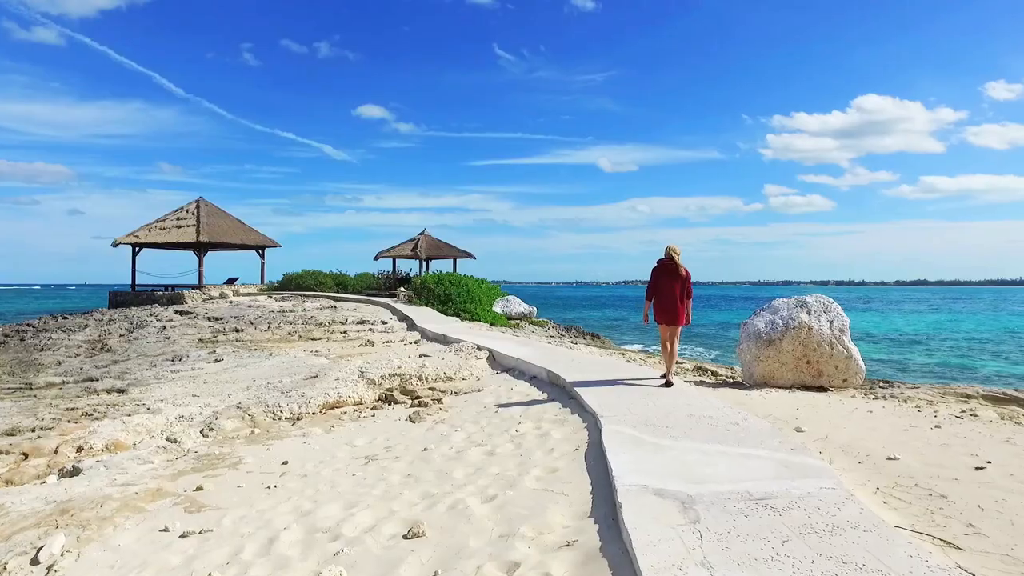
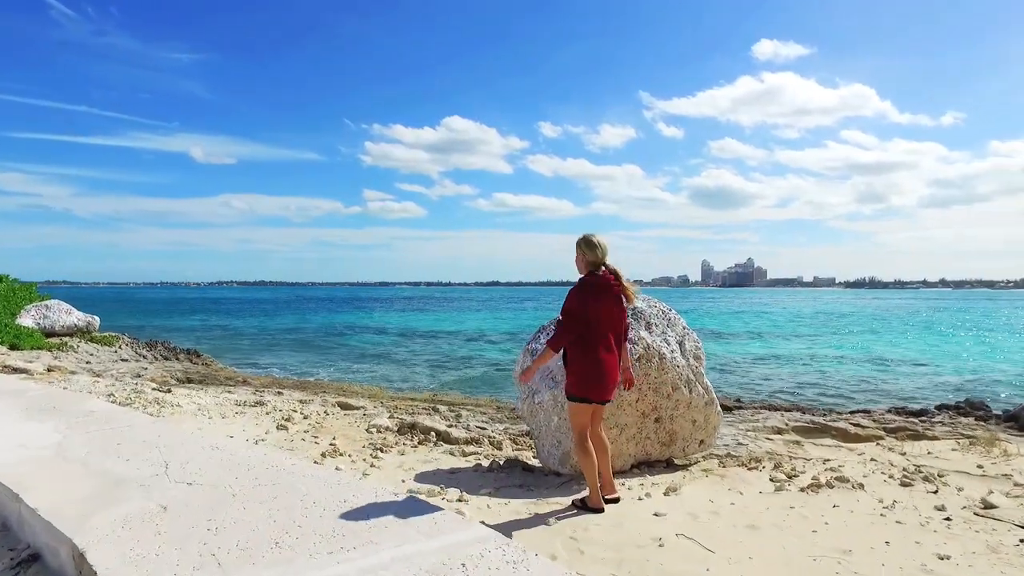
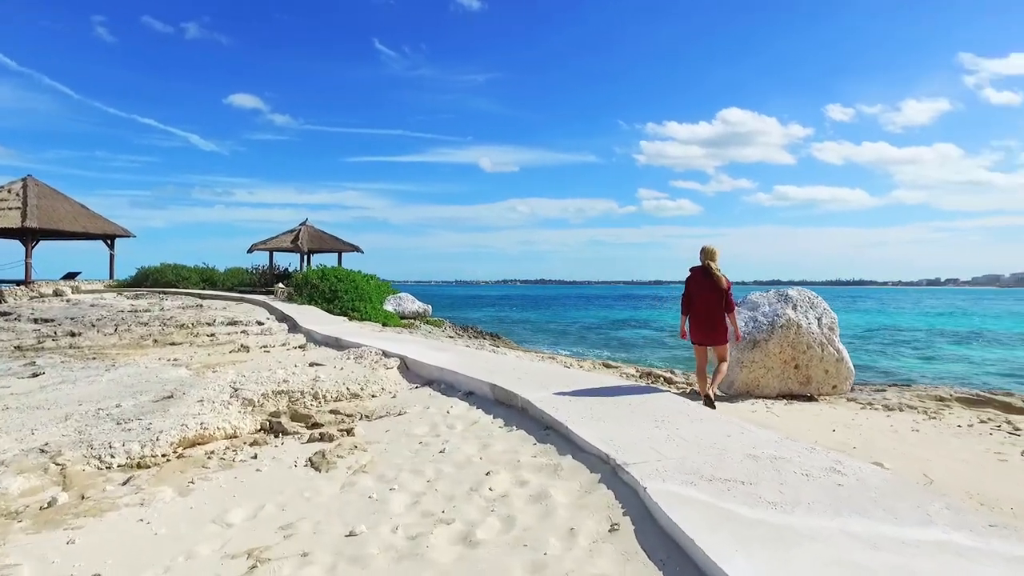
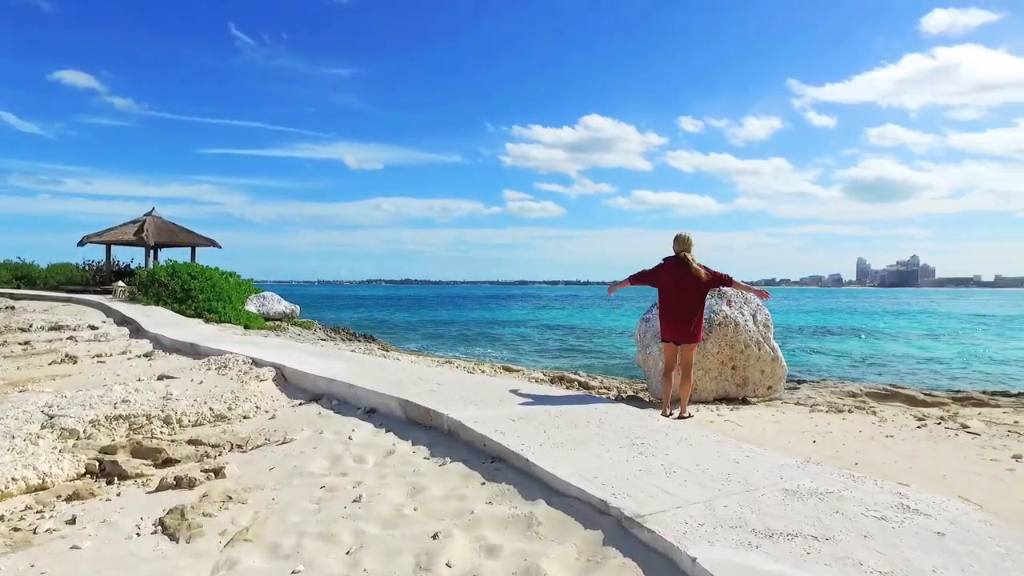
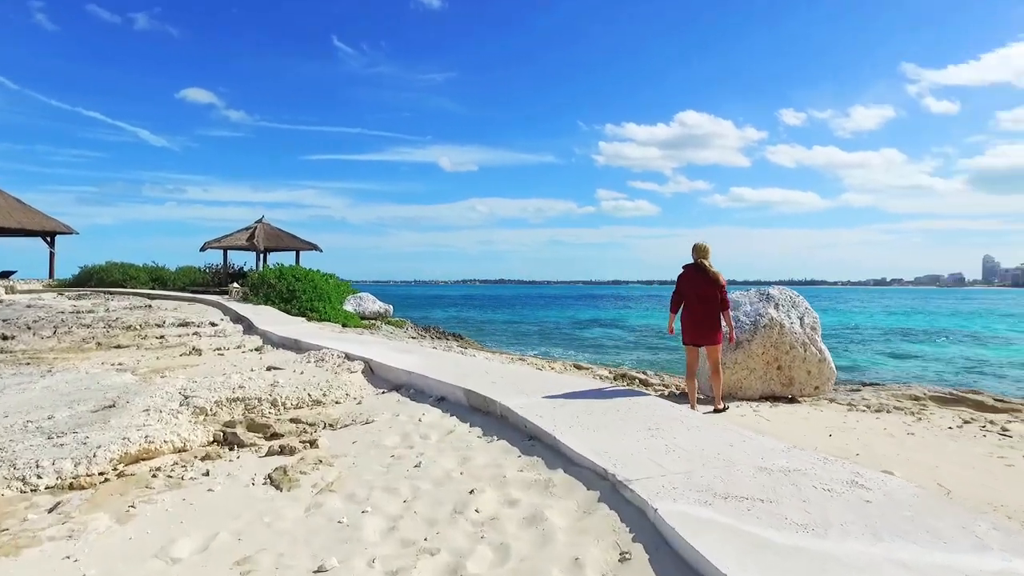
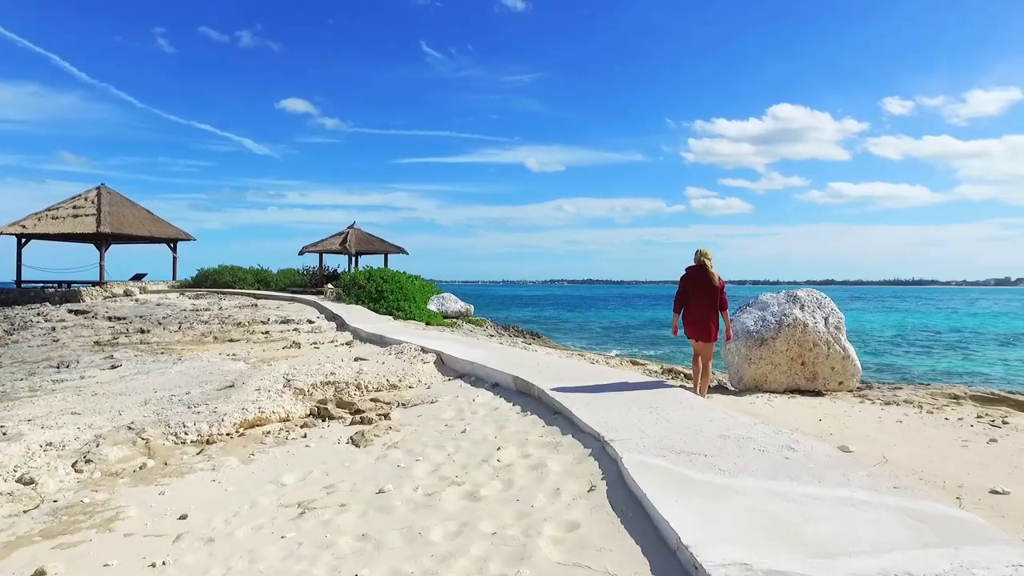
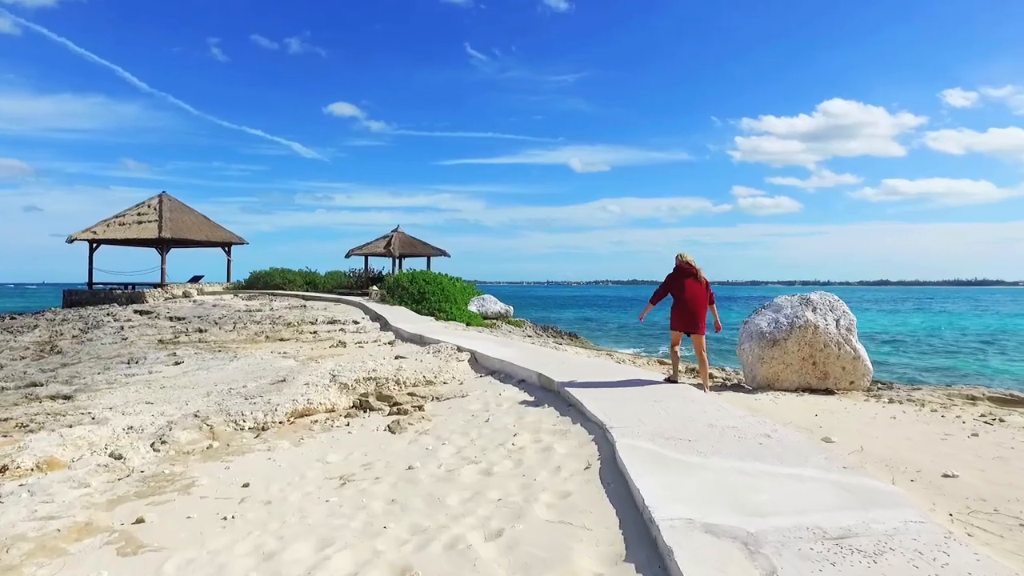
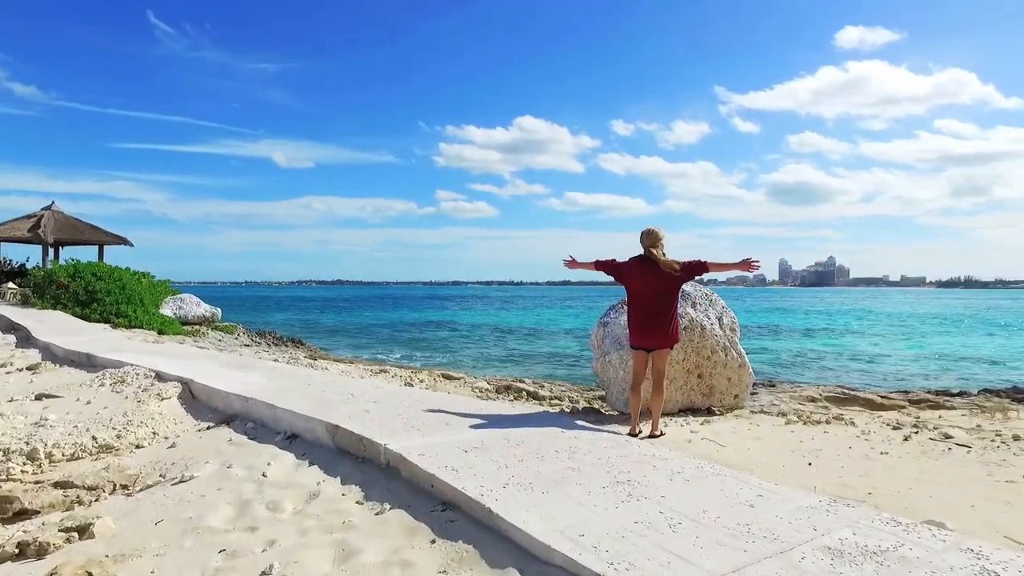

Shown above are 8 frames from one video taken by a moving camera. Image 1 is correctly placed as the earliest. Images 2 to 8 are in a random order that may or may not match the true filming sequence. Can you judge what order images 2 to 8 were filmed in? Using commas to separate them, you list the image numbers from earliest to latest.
7, 6, 3, 5, 4, 8, 2
